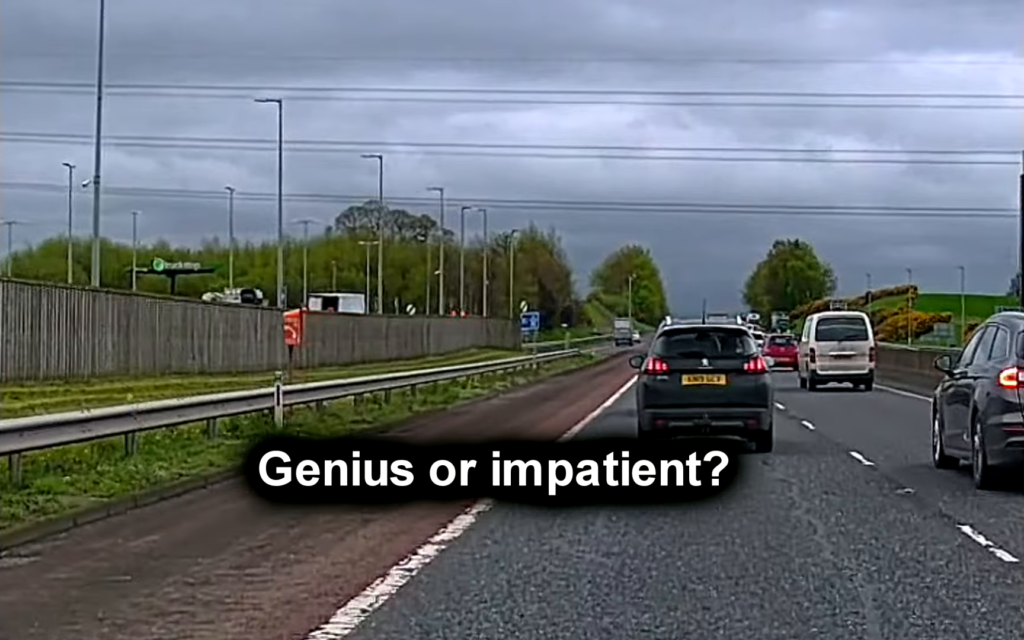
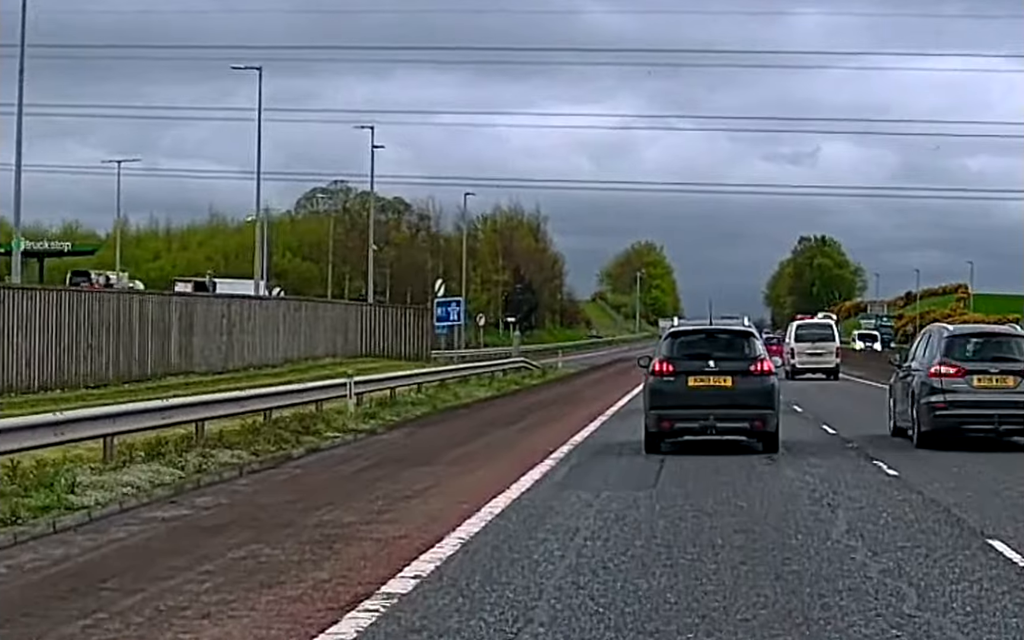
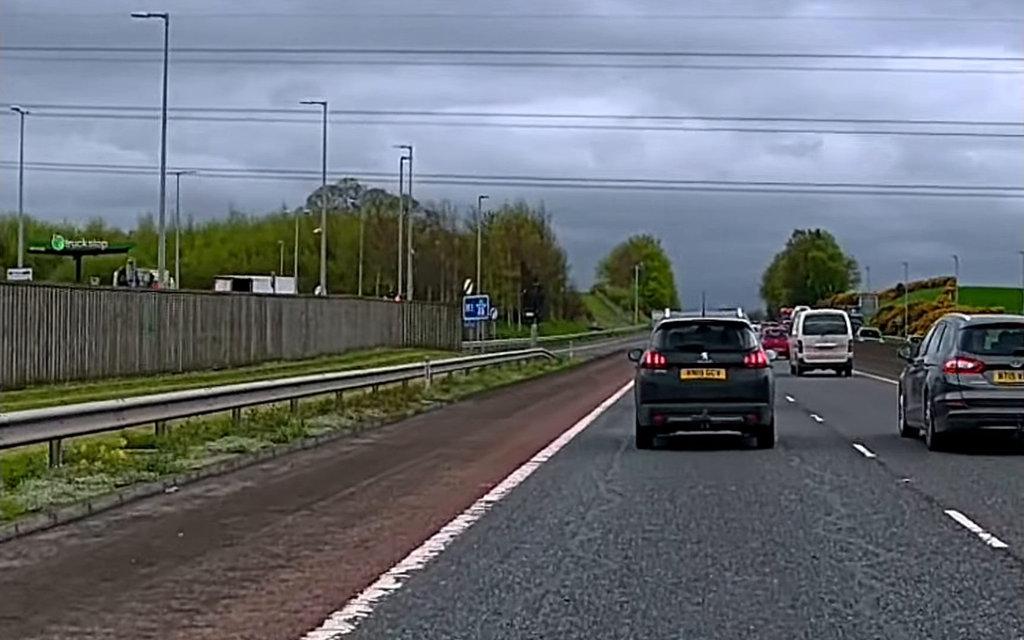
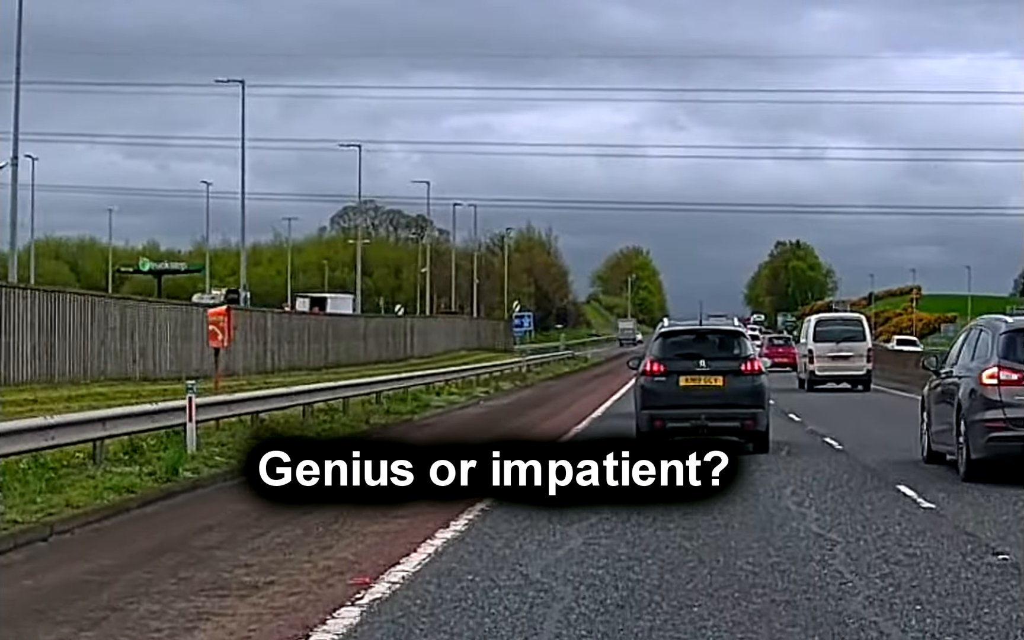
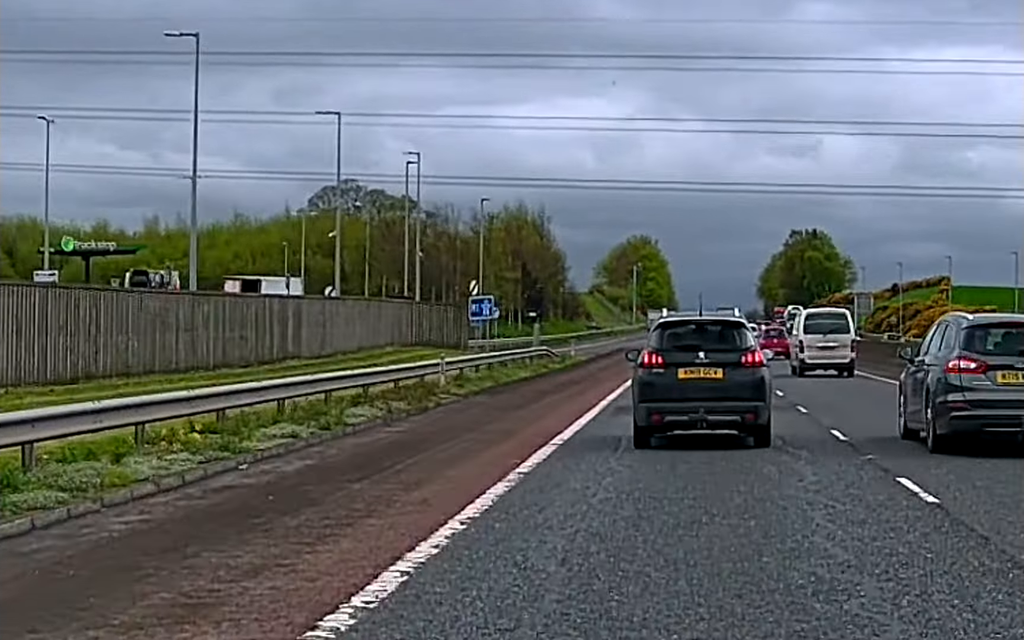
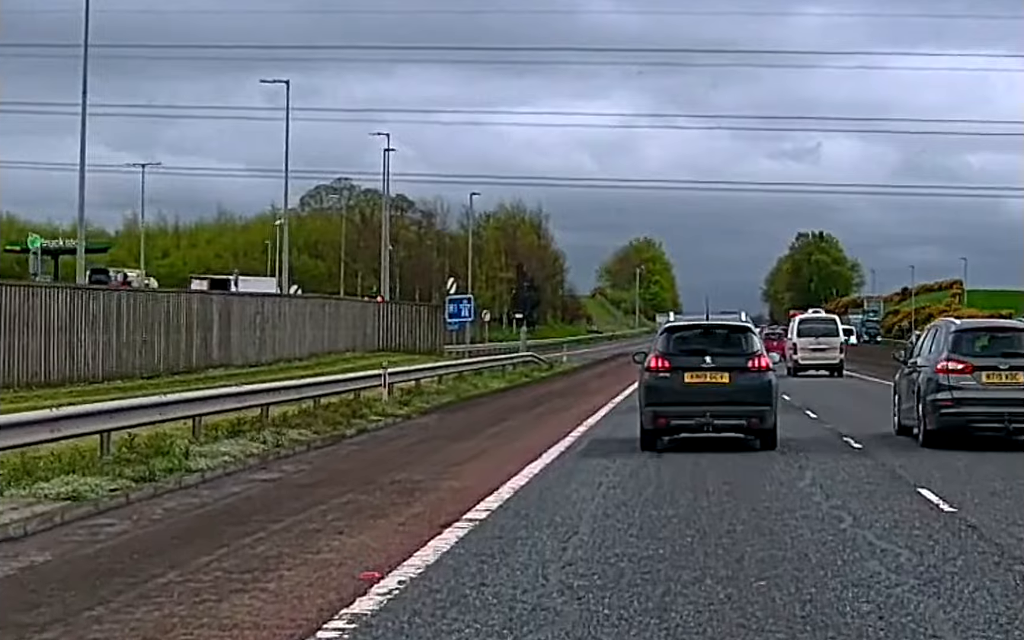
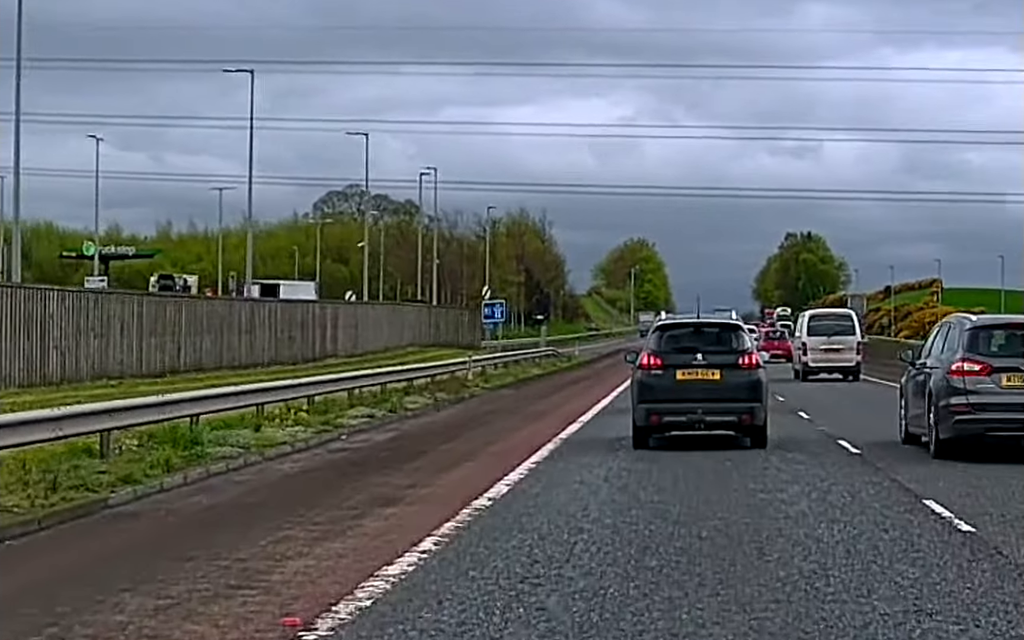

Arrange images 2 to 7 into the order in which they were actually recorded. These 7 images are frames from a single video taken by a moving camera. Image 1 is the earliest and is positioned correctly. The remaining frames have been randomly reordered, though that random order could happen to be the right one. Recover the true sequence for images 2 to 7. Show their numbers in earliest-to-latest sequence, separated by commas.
4, 7, 5, 3, 6, 2
